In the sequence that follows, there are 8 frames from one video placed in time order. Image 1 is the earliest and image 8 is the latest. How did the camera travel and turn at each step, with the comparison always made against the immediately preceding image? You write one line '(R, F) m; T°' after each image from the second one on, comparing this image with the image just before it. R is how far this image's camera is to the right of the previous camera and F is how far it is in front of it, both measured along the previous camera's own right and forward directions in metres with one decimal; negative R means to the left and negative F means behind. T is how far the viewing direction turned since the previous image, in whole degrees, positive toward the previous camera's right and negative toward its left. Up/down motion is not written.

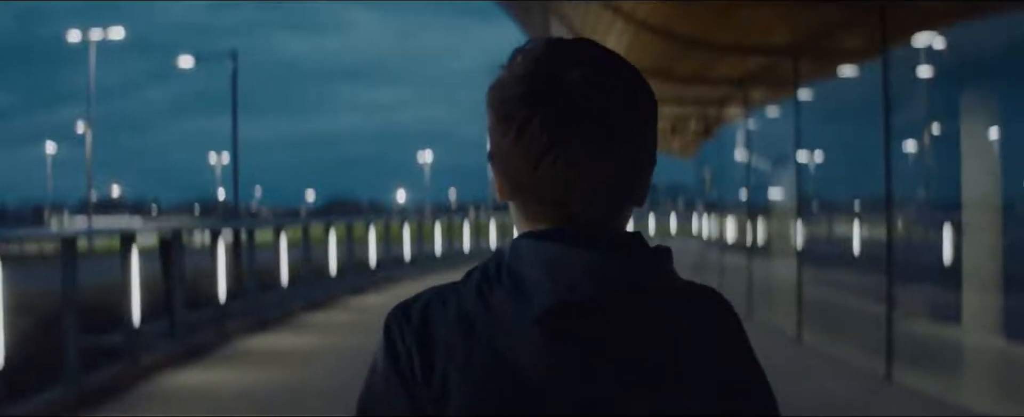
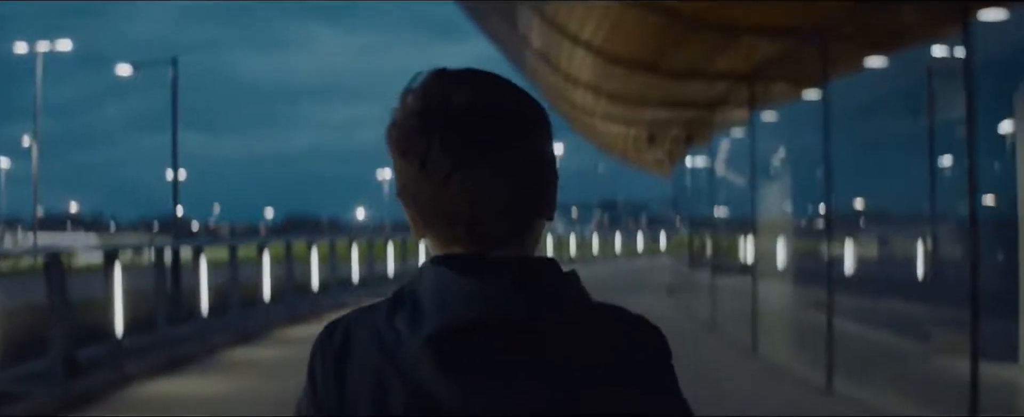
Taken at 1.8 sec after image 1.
(0.0, +1.4) m; +2°
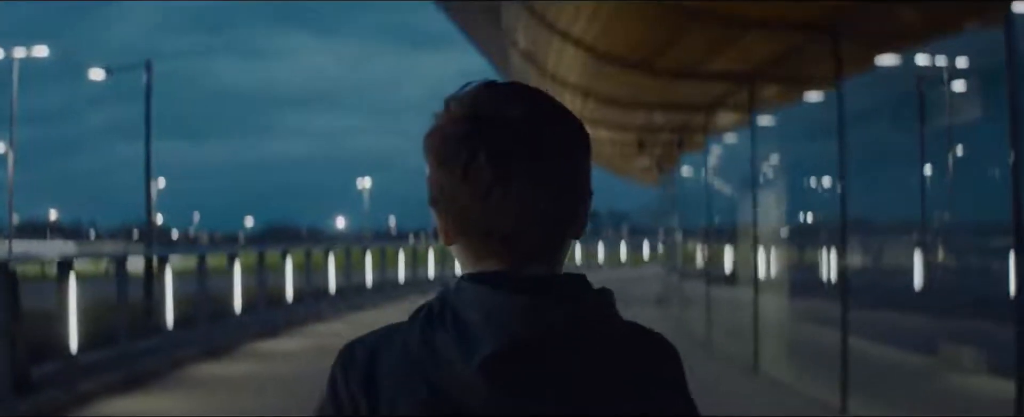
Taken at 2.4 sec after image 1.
(0.0, +0.5) m; +1°
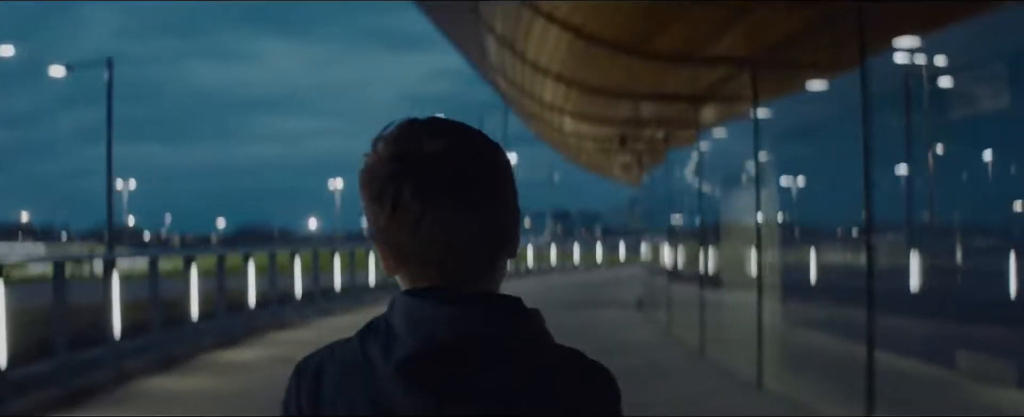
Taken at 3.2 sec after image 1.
(0.0, +0.6) m; +1°
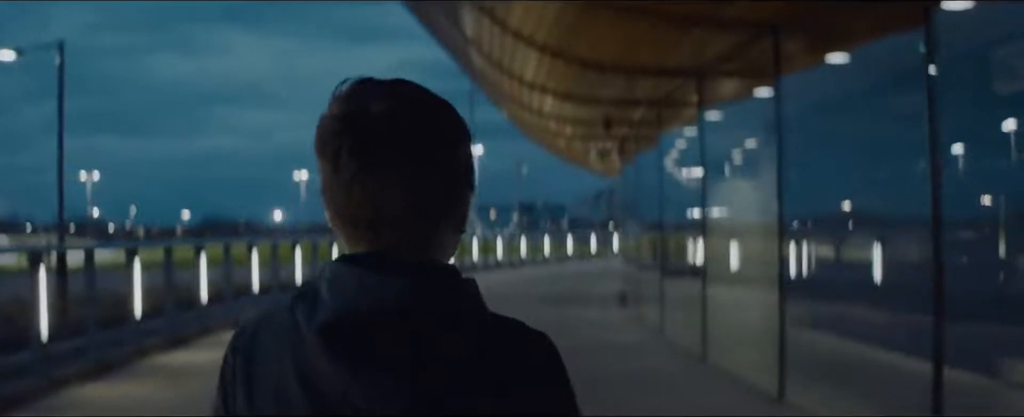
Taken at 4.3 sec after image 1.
(-0.1, +0.8) m; +1°
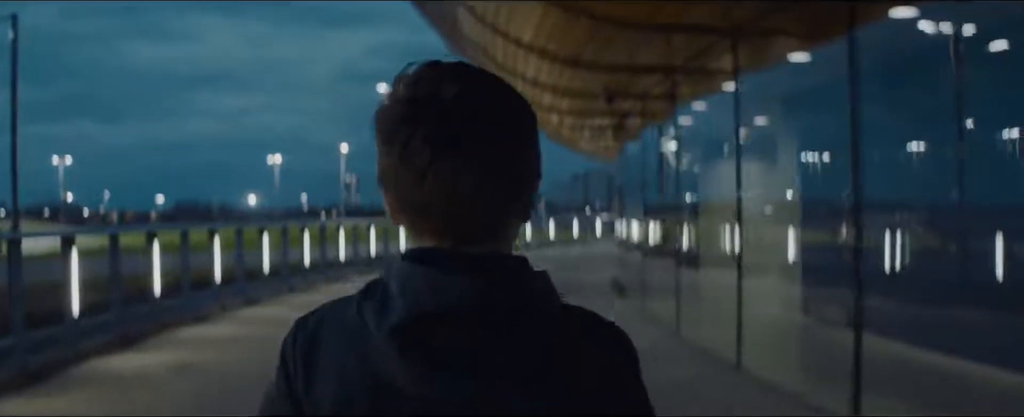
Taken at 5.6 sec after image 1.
(-0.1, +1.1) m; +1°
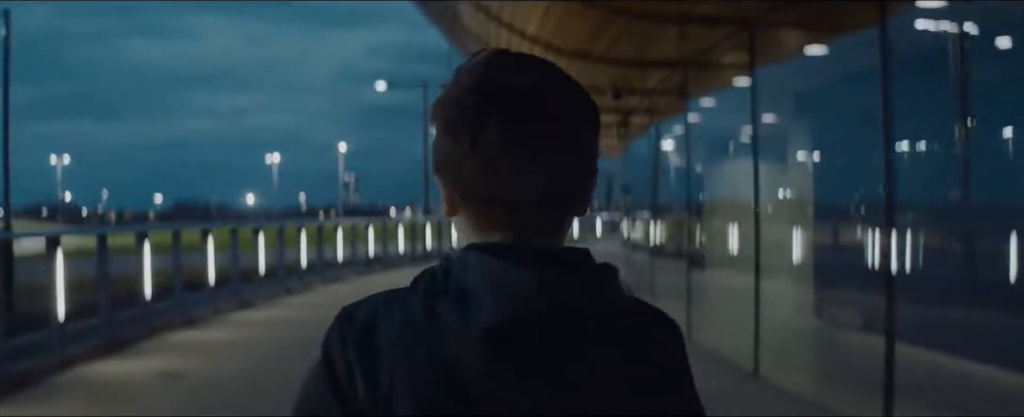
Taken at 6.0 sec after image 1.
(0.0, +0.3) m; 0°
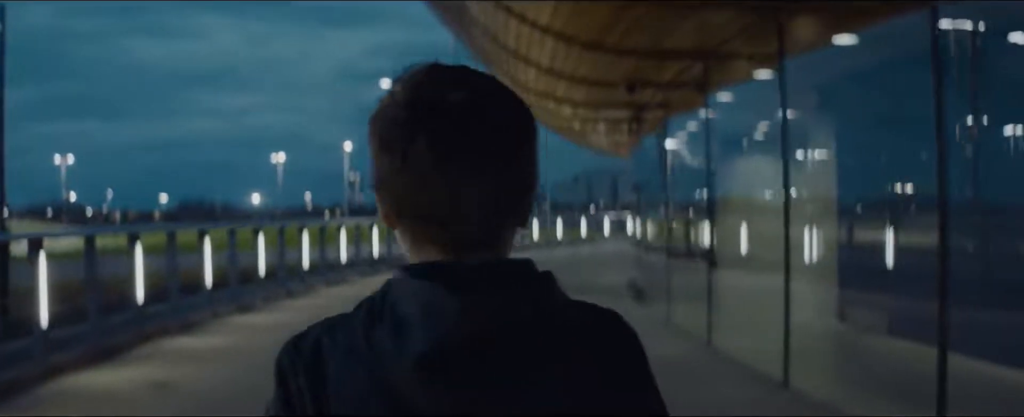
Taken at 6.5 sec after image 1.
(0.0, +0.4) m; 0°
